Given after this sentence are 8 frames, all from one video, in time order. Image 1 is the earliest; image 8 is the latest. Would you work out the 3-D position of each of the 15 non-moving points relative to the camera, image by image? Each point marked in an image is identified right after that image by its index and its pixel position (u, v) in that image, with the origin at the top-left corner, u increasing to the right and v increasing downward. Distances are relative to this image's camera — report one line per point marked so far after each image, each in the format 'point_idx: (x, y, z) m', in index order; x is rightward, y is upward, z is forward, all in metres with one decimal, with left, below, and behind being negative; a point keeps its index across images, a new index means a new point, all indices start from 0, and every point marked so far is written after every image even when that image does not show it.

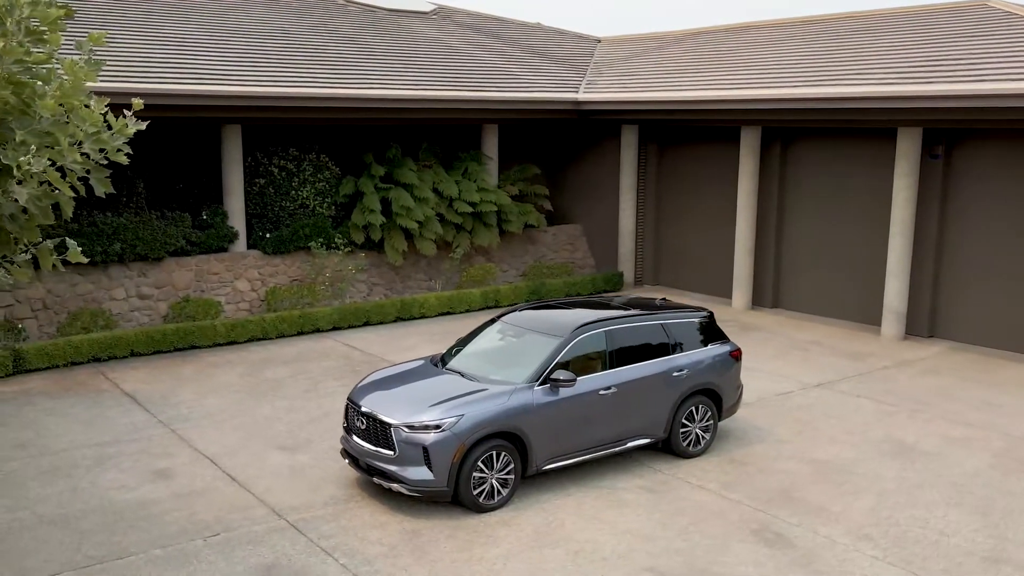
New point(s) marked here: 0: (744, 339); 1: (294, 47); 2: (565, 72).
0: (+3.4, -0.7, +14.2) m
1: (-3.7, +4.0, +16.4) m
2: (+1.0, +4.2, +19.1) m
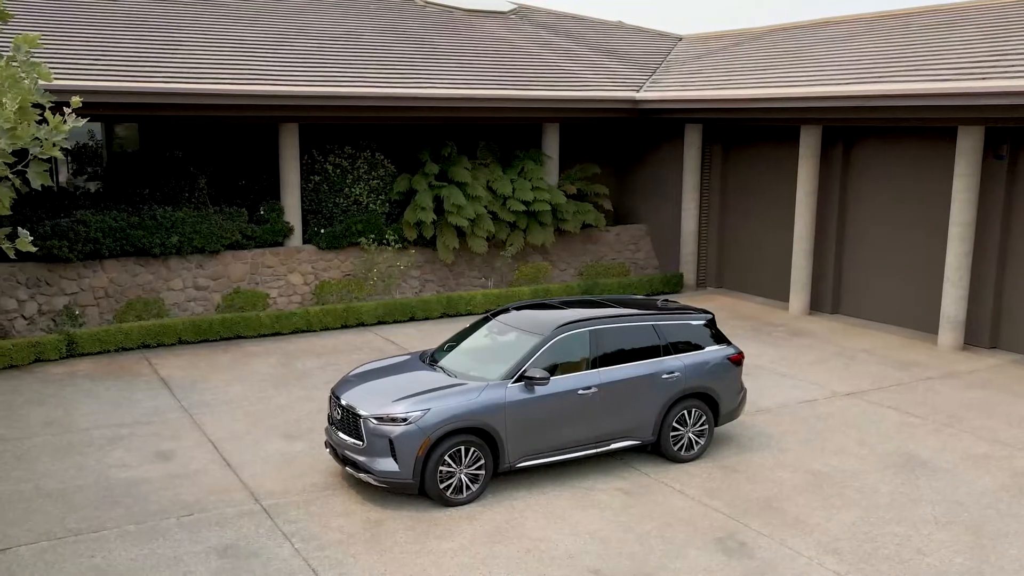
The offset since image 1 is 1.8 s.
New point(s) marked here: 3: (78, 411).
0: (+3.9, -0.8, +13.8) m
1: (-2.7, +4.1, +16.8) m
2: (+2.3, +4.2, +18.9) m
3: (-4.6, -1.3, +10.4) m
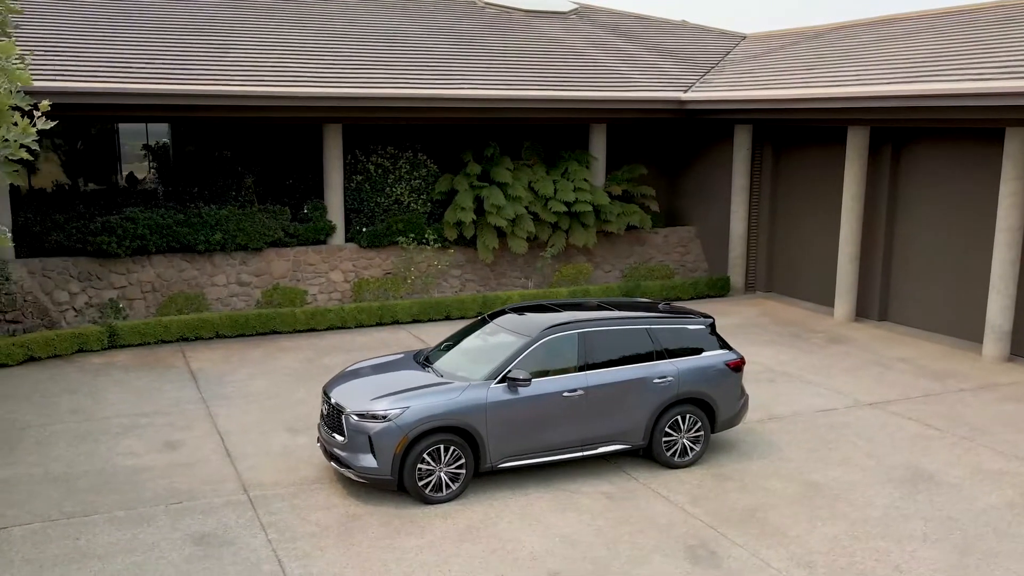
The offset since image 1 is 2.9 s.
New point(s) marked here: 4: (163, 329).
0: (+4.3, -0.9, +13.4) m
1: (-1.9, +4.1, +17.1) m
2: (+3.3, +4.2, +18.7) m
3: (-4.5, -1.2, +10.8) m
4: (-4.8, -0.6, +13.3) m
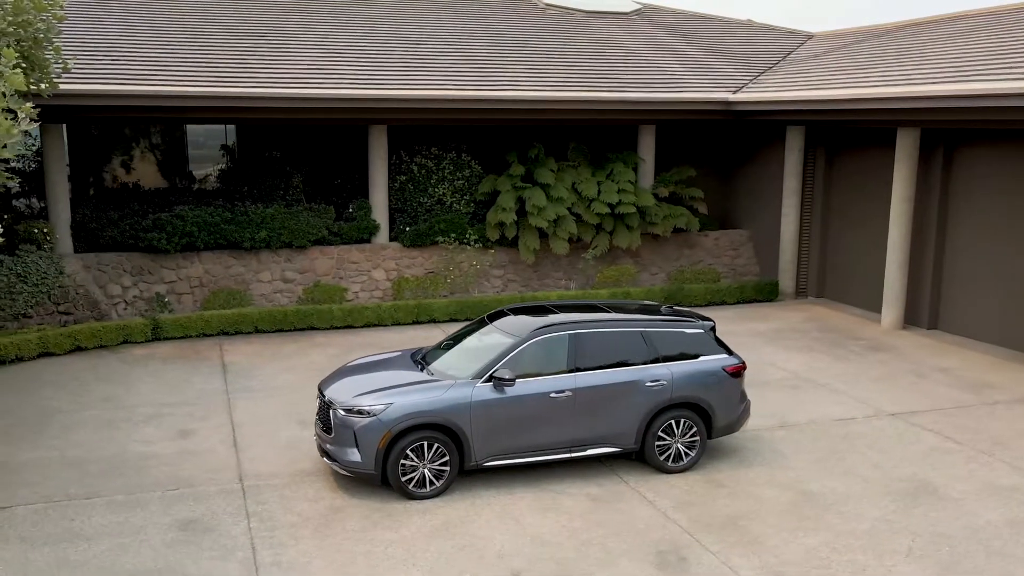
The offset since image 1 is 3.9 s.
0: (+4.7, -0.9, +13.0) m
1: (-1.1, +4.1, +17.3) m
2: (+4.2, +4.1, +18.4) m
3: (-4.4, -1.2, +11.3) m
4: (-4.4, -0.5, +13.8) m
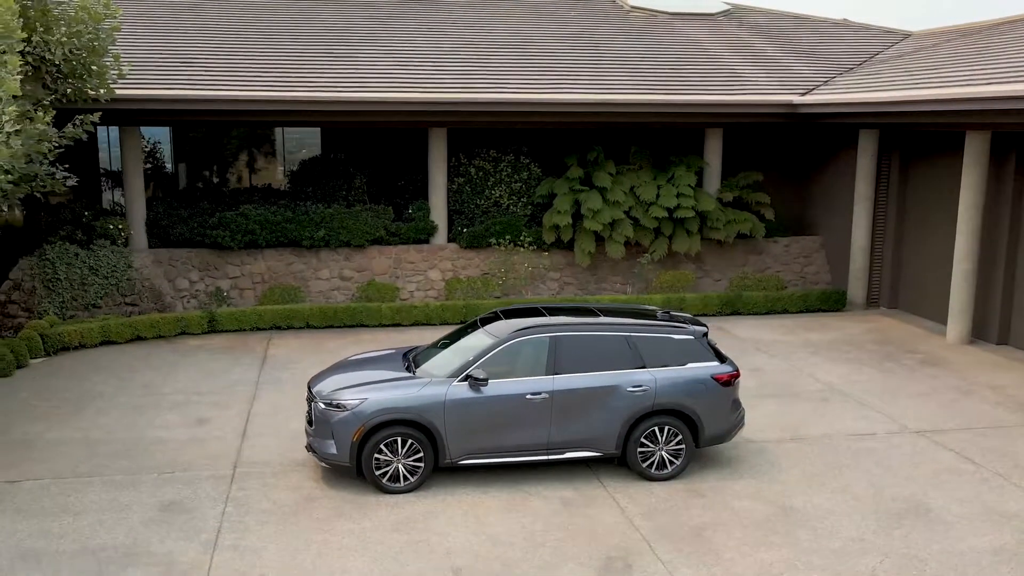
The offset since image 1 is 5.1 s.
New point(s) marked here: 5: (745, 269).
0: (+5.1, -1.1, +12.4) m
1: (0.0, +4.1, +17.4) m
2: (+5.5, +3.9, +17.8) m
3: (-4.1, -1.1, +11.9) m
4: (-3.8, -0.4, +14.4) m
5: (+4.1, +0.3, +17.2) m
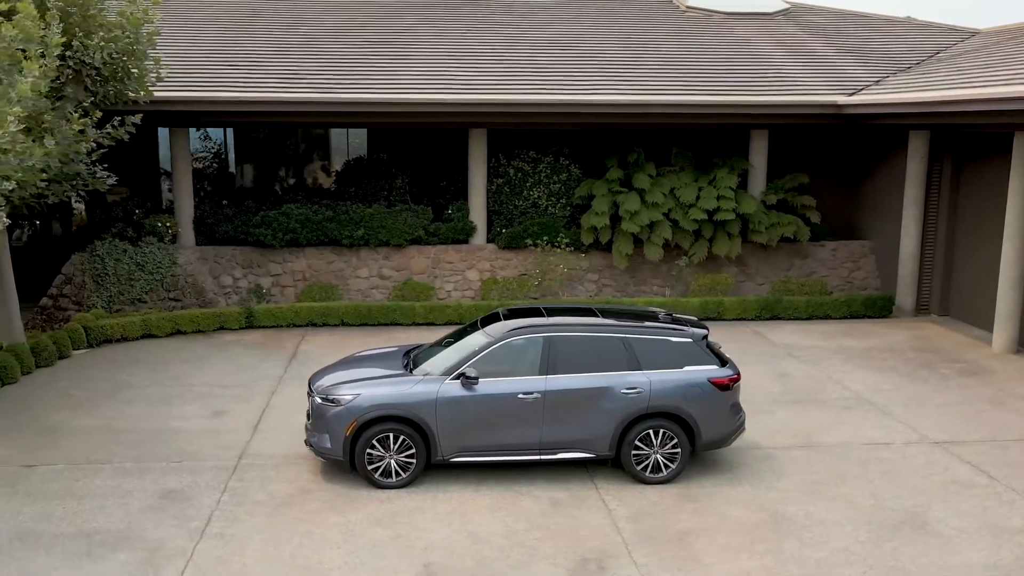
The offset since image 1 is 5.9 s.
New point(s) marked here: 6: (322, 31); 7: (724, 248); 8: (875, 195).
0: (+5.4, -1.2, +12.0) m
1: (+0.8, +4.1, +17.4) m
2: (+6.3, +3.8, +17.4) m
3: (-3.8, -1.0, +12.3) m
4: (-3.3, -0.4, +14.8) m
5: (+4.8, +0.3, +16.9) m
6: (-3.5, +4.7, +17.9) m
7: (+3.5, +0.7, +16.1) m
8: (+6.5, +1.7, +17.3) m
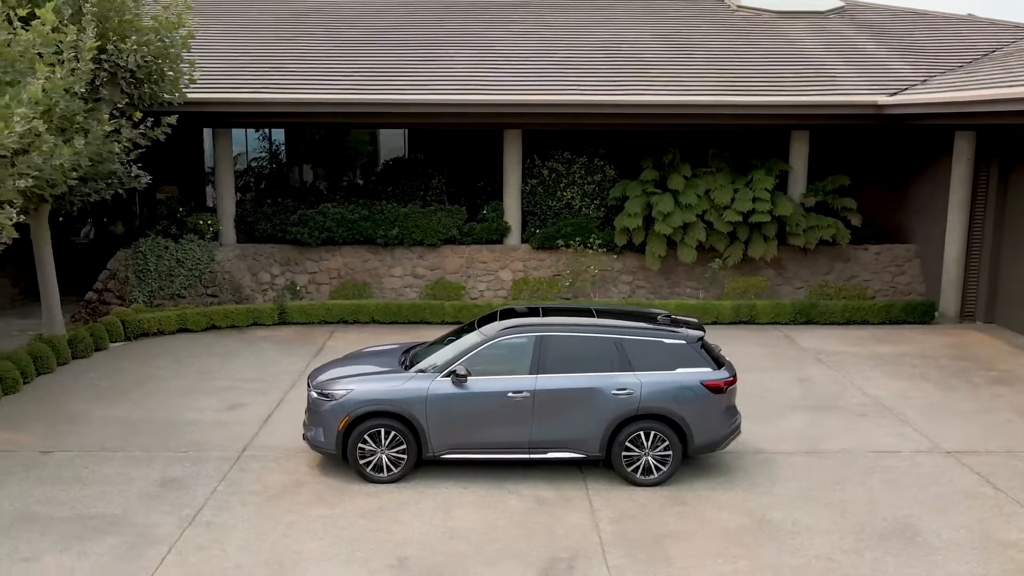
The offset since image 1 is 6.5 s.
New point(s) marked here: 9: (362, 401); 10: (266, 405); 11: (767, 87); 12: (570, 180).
0: (+5.5, -1.2, +11.7) m
1: (+1.5, +4.0, +17.4) m
2: (+6.9, +3.8, +16.9) m
3: (-3.6, -1.0, +12.6) m
4: (-2.9, -0.4, +15.1) m
5: (+5.4, +0.2, +16.5) m
6: (-2.8, +4.8, +18.2) m
7: (+4.0, +0.6, +15.9) m
8: (+7.1, +1.6, +16.9) m
9: (-1.3, -1.0, +8.3) m
10: (-2.7, -1.3, +10.7) m
11: (+4.3, +3.4, +16.4) m
12: (+1.0, +1.8, +16.6) m
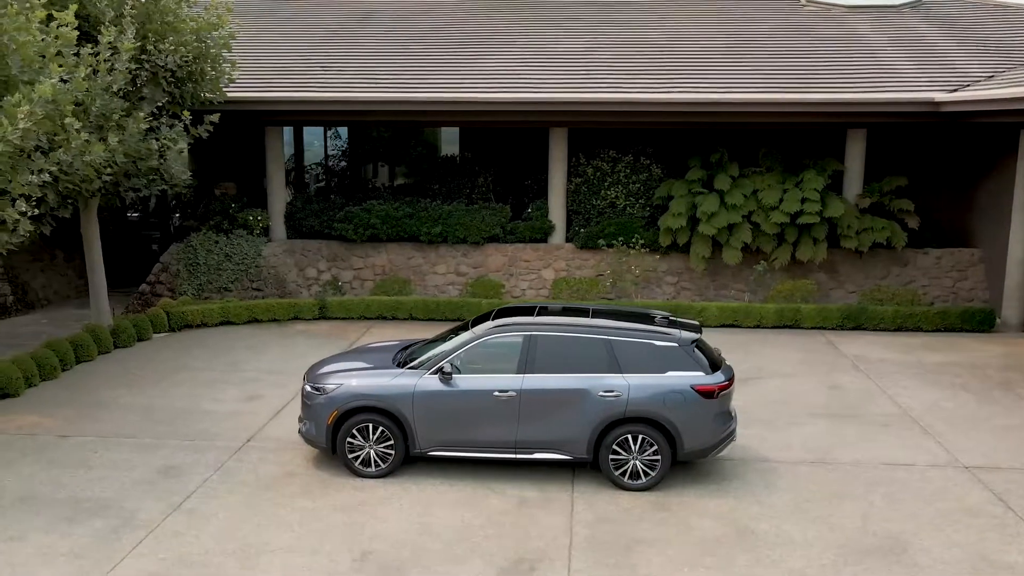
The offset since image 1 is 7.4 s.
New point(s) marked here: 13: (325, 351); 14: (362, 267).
0: (+5.7, -1.3, +11.1) m
1: (+2.3, +4.0, +17.2) m
2: (+7.7, +3.6, +16.2) m
3: (-3.3, -0.9, +12.9) m
4: (-2.3, -0.3, +15.3) m
5: (+6.1, +0.1, +15.9) m
6: (-1.8, +4.8, +18.4) m
7: (+4.7, +0.5, +15.4) m
8: (+7.8, +1.5, +16.1) m
9: (-1.4, -0.9, +8.4) m
10: (-2.6, -1.2, +10.9) m
11: (+5.1, +3.3, +15.9) m
12: (+1.8, +1.8, +16.4) m
13: (-2.5, -0.9, +13.2) m
14: (-2.6, +0.4, +16.5) m
